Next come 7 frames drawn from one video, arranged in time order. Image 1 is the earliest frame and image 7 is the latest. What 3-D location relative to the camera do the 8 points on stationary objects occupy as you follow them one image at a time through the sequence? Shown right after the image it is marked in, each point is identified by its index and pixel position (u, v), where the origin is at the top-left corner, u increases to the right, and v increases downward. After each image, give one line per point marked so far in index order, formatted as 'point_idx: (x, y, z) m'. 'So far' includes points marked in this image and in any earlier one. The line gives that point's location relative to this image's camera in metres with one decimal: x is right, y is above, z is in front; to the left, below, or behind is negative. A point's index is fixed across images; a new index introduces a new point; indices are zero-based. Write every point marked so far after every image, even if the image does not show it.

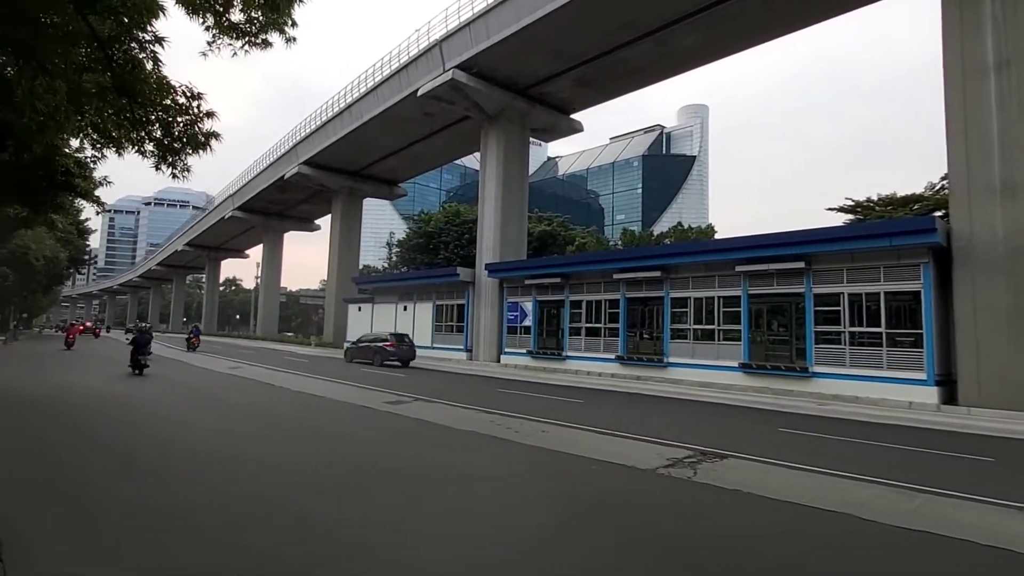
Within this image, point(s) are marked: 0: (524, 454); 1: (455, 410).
0: (+0.2, -2.6, +9.6) m
1: (-1.2, -2.7, +13.4) m
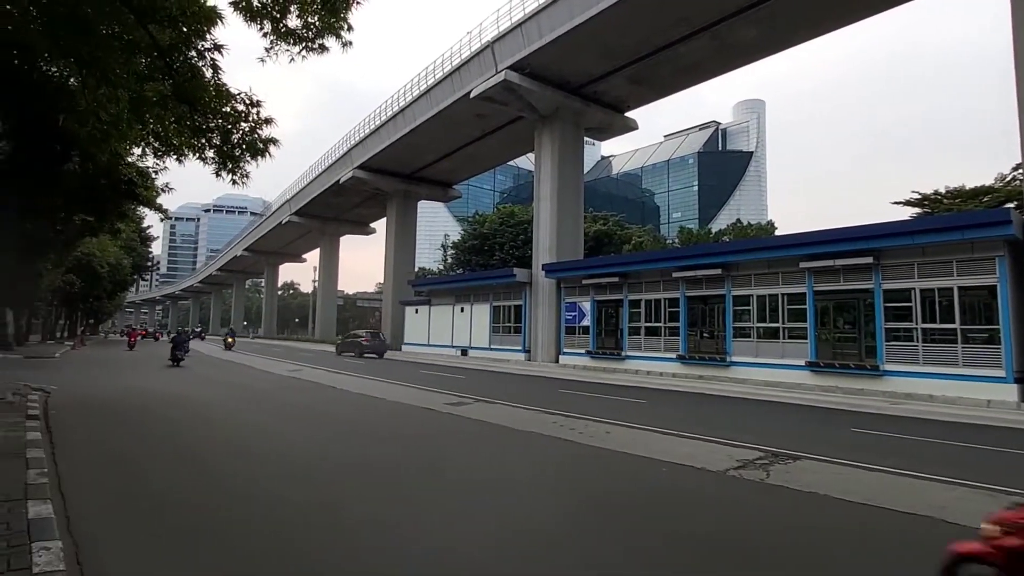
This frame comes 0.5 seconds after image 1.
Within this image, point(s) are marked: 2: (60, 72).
0: (+1.3, -2.6, +9.1) m
1: (+0.2, -2.8, +13.0) m
2: (-7.6, +3.4, +10.0) m
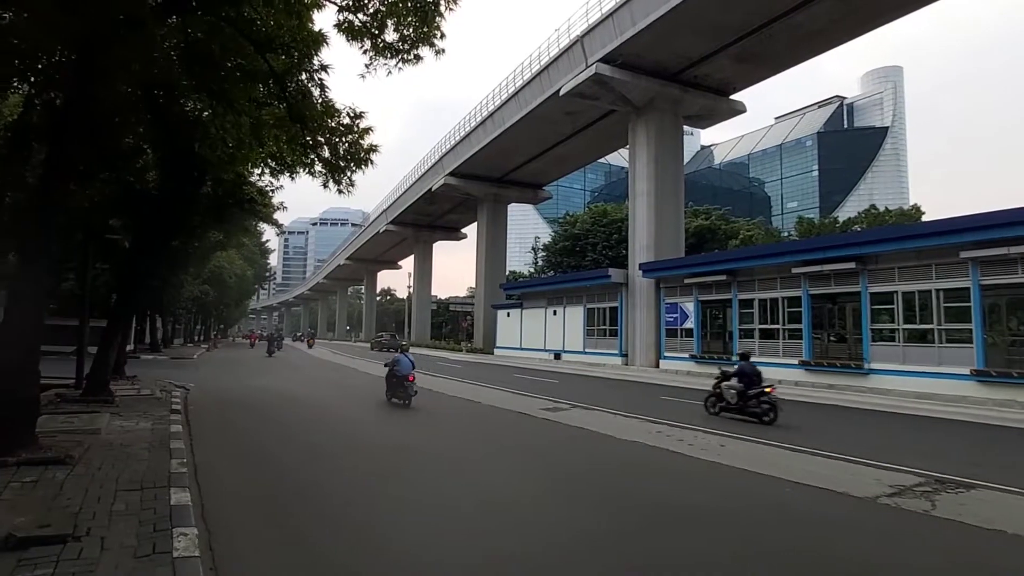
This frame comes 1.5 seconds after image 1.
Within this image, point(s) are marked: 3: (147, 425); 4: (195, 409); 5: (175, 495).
0: (+2.8, -2.6, +8.6) m
1: (+2.3, -2.8, +12.6) m
2: (-5.9, +3.3, +10.9) m
3: (-6.1, -2.3, +10.0) m
4: (-6.9, -2.7, +13.0) m
5: (-3.3, -2.1, +6.0) m
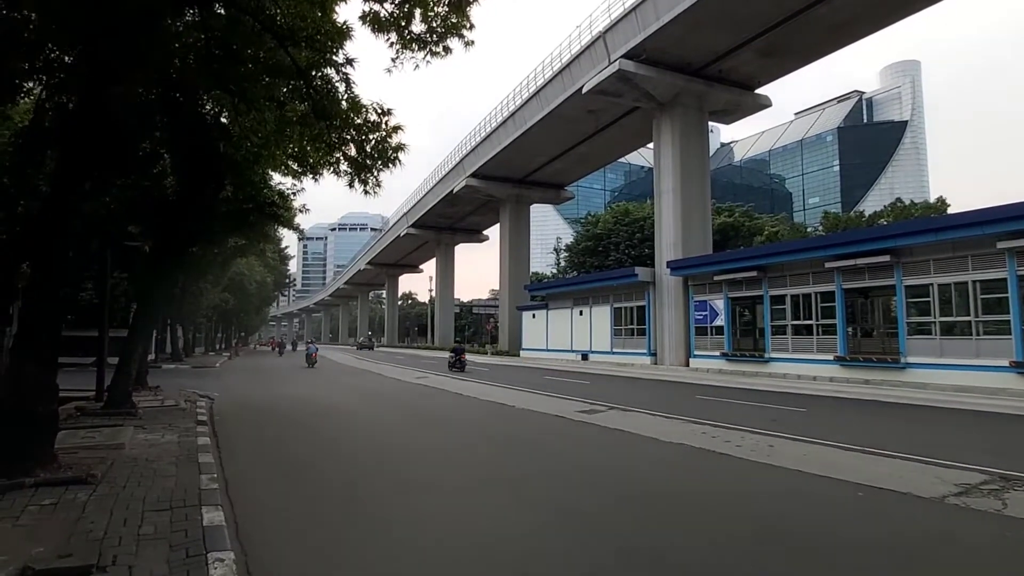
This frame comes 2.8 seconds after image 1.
0: (+3.4, -2.5, +8.1) m
1: (+3.0, -2.7, +12.1) m
2: (-5.4, +3.2, +10.6) m
3: (-5.5, -2.4, +9.7) m
4: (-6.2, -2.8, +12.7) m
5: (-2.9, -2.1, +5.6) m
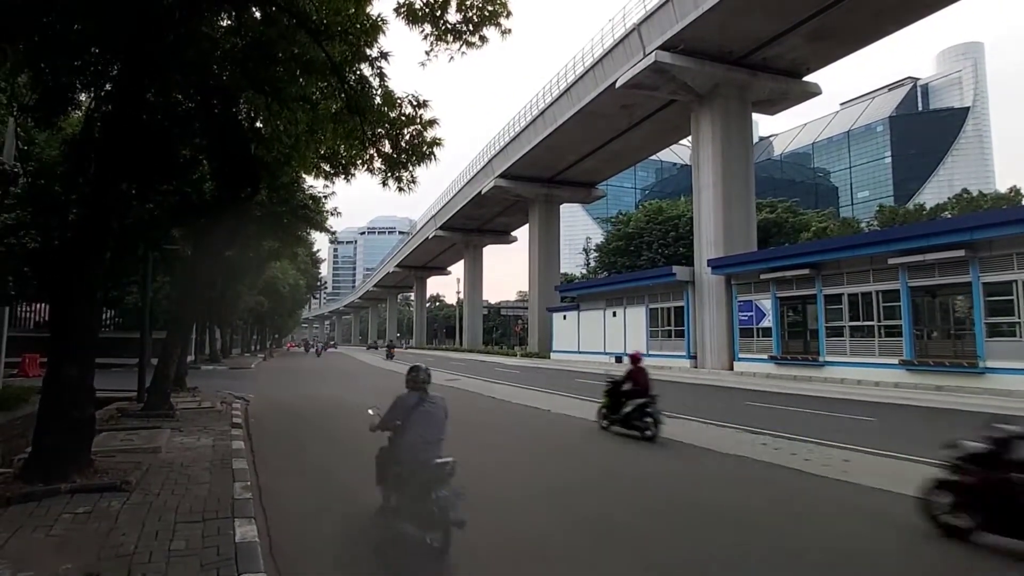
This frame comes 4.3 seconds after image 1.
0: (+4.0, -2.5, +7.4) m
1: (+3.8, -2.7, +11.4) m
2: (-4.7, +3.2, +10.3) m
3: (-4.8, -2.4, +9.4) m
4: (-5.3, -2.8, +12.5) m
5: (-2.4, -2.1, +5.2) m
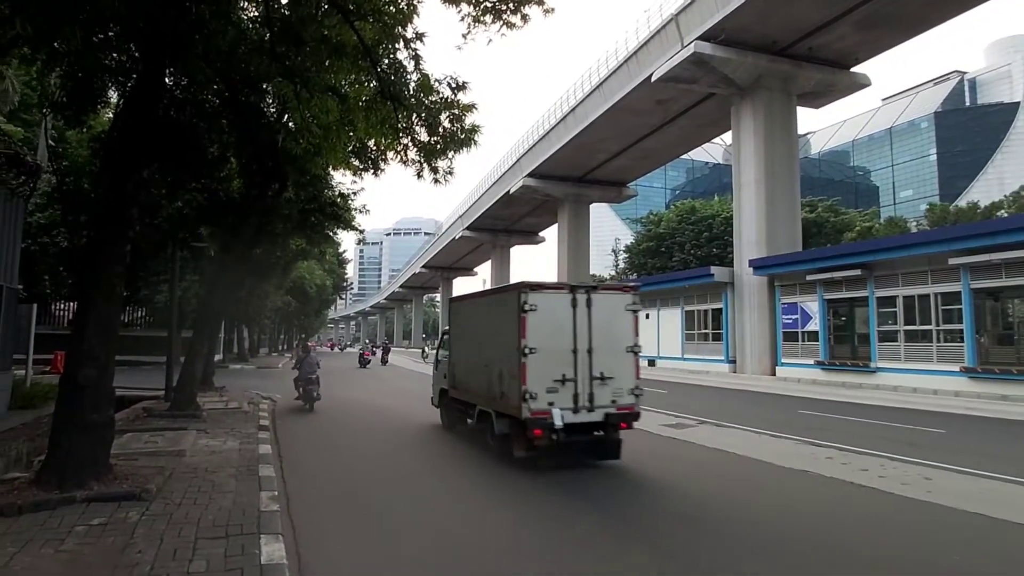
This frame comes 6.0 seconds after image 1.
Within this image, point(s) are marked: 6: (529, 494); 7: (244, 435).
0: (+4.6, -2.4, +6.6) m
1: (+4.5, -2.7, +10.7) m
2: (-4.0, +3.3, +9.9) m
3: (-4.2, -2.3, +9.0) m
4: (-4.6, -2.8, +12.1) m
5: (-1.9, -2.0, +4.7) m
6: (0.0, -2.4, +7.0) m
7: (-4.5, -2.4, +10.0) m
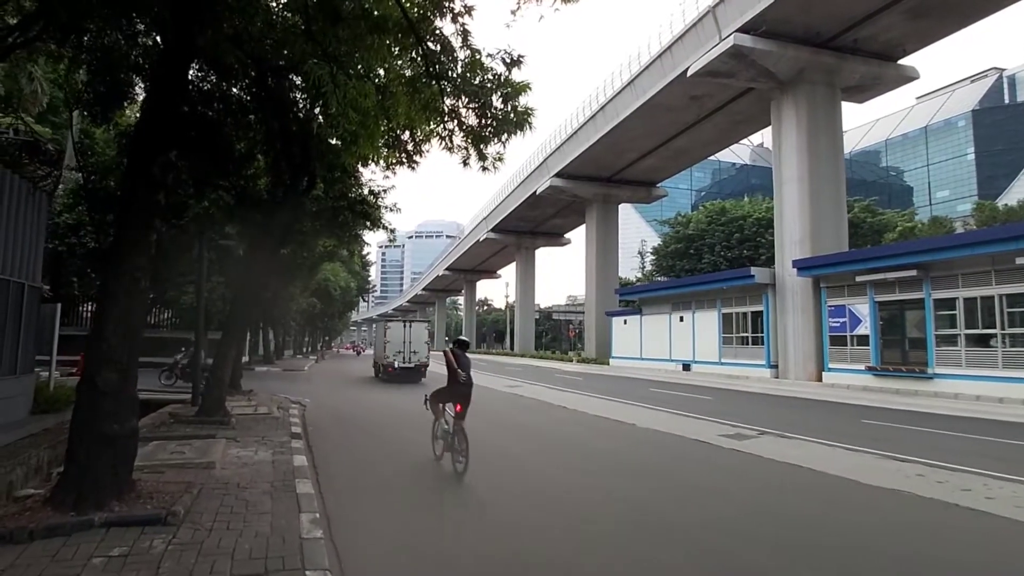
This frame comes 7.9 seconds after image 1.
0: (+5.2, -2.4, +5.8) m
1: (+5.2, -2.7, +9.8) m
2: (-3.3, +3.3, +9.4) m
3: (-3.5, -2.3, +8.4) m
4: (-3.8, -2.8, +11.5) m
5: (-1.3, -2.0, +4.1) m
6: (+0.7, -2.4, +6.3) m
7: (-3.7, -2.4, +9.4) m
